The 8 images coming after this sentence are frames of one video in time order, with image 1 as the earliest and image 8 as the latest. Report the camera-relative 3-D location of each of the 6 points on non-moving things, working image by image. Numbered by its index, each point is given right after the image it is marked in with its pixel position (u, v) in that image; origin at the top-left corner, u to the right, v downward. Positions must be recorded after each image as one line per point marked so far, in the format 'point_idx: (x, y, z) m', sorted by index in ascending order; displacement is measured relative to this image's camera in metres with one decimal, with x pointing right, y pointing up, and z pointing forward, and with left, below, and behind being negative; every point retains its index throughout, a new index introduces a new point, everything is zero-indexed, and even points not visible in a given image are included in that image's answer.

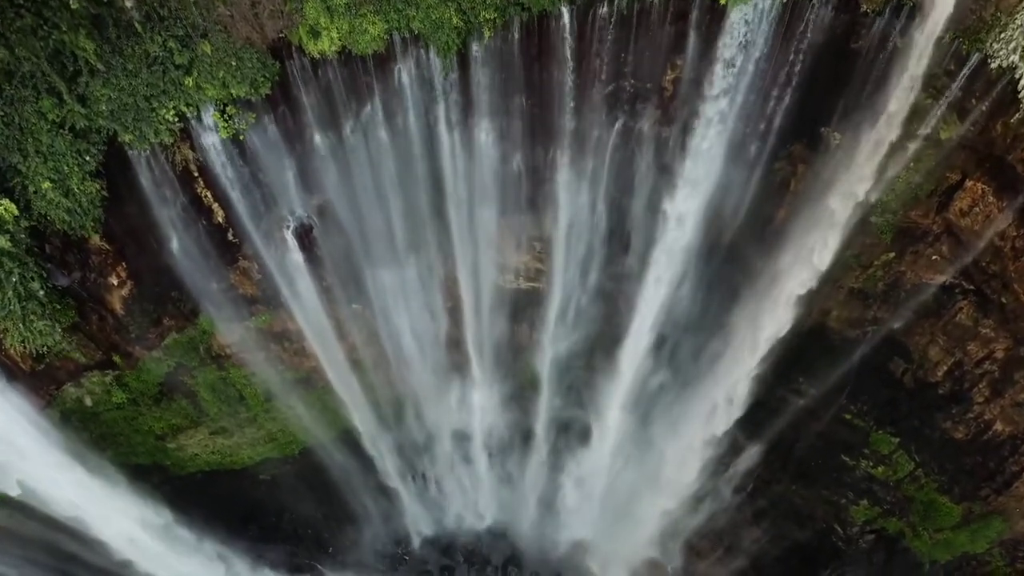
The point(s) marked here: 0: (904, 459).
0: (+6.4, -2.8, +11.5) m
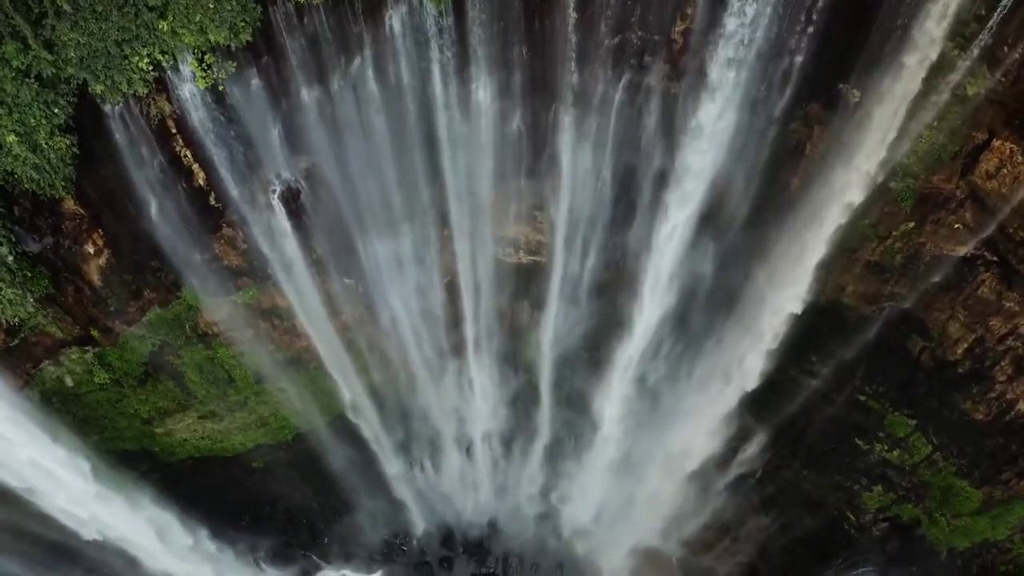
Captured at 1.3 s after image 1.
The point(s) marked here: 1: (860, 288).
0: (+6.4, -2.4, +11.0) m
1: (+5.0, 0.0, +10.2) m
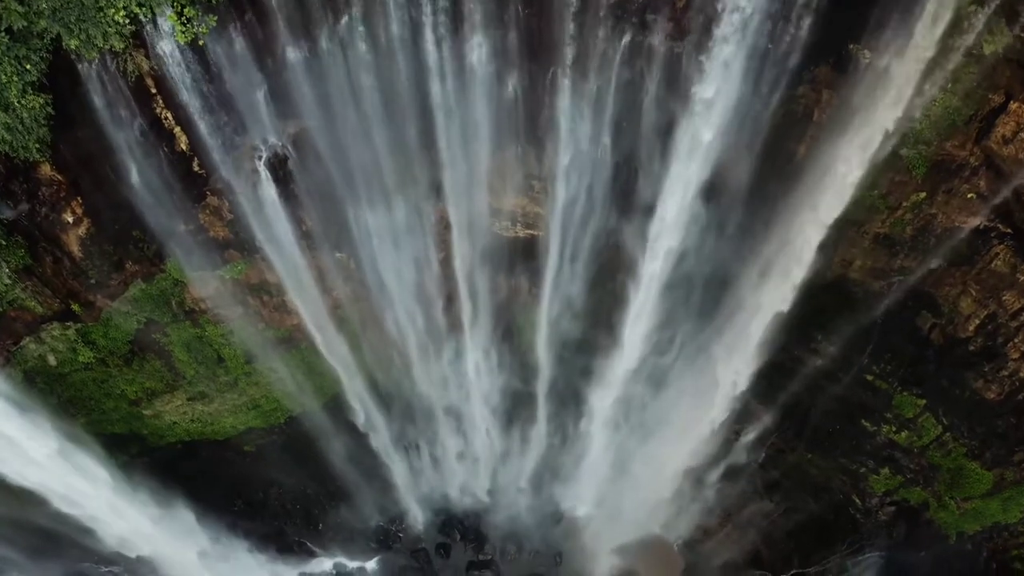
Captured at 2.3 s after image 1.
0: (+6.3, -2.0, +10.7) m
1: (+5.0, +0.3, +9.9) m
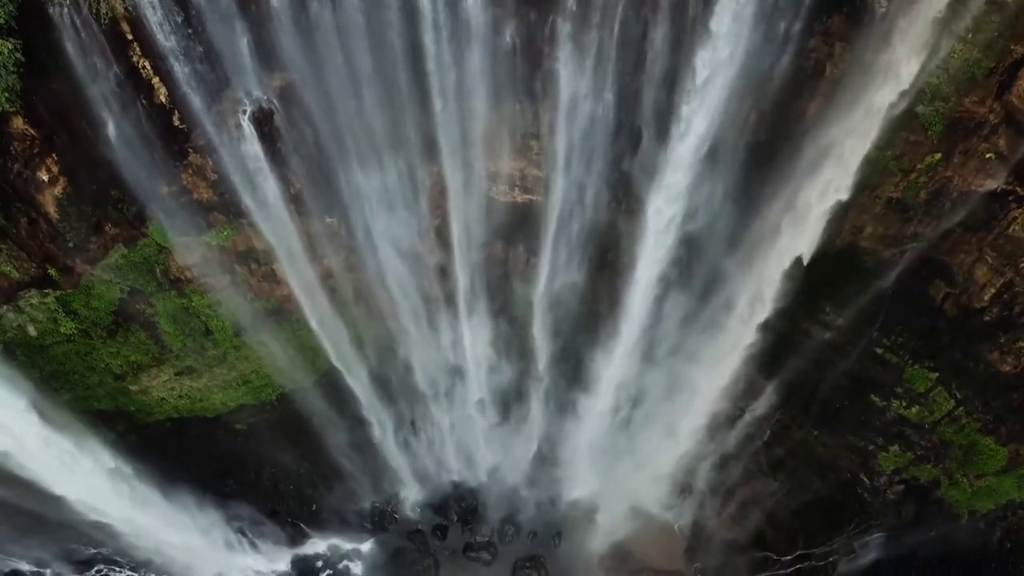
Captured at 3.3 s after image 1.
0: (+6.3, -1.6, +10.3) m
1: (+4.9, +0.8, +9.5) m
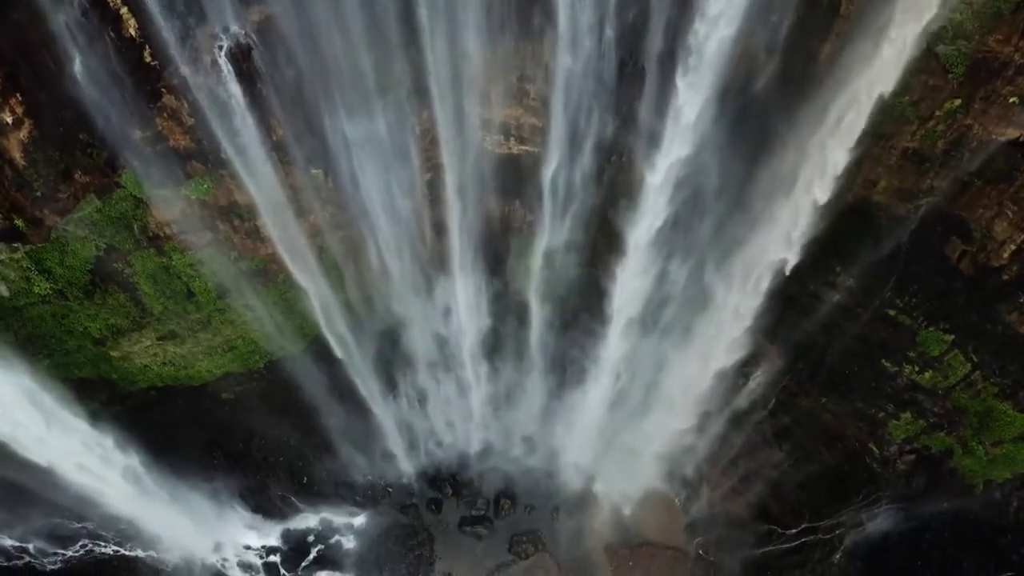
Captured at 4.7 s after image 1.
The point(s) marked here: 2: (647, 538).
0: (+6.3, -1.0, +9.9) m
1: (+4.9, +1.3, +9.0) m
2: (+2.4, -4.5, +12.6) m
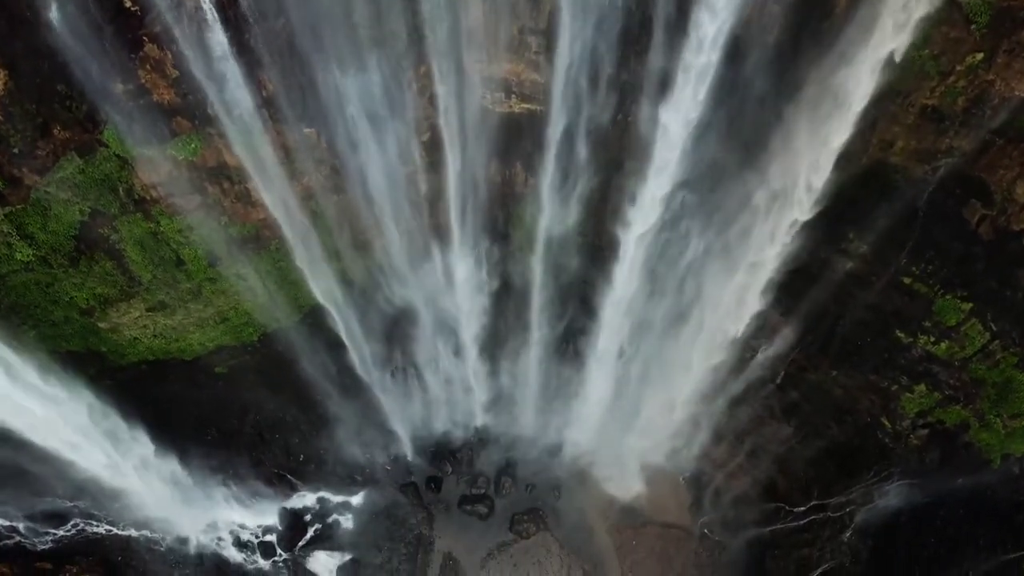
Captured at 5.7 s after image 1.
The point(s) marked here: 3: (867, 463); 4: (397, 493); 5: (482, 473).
0: (+6.3, -0.6, +9.5) m
1: (+4.9, +1.8, +8.6) m
2: (+2.4, -4.0, +12.3) m
3: (+5.5, -2.6, +10.8) m
4: (-2.0, -3.5, +12.2) m
5: (-0.5, -3.2, +12.1) m
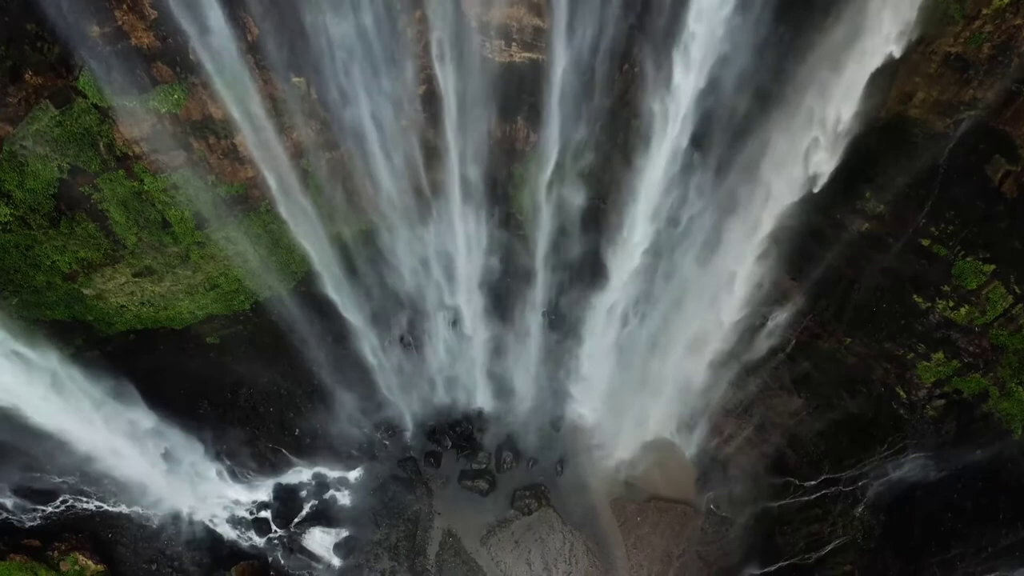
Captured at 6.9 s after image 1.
0: (+6.3, -0.1, +9.1) m
1: (+4.9, +2.3, +8.2) m
2: (+2.4, -3.4, +11.9) m
3: (+5.5, -2.1, +10.4) m
4: (-1.9, -3.0, +11.8) m
5: (-0.5, -2.6, +11.8) m
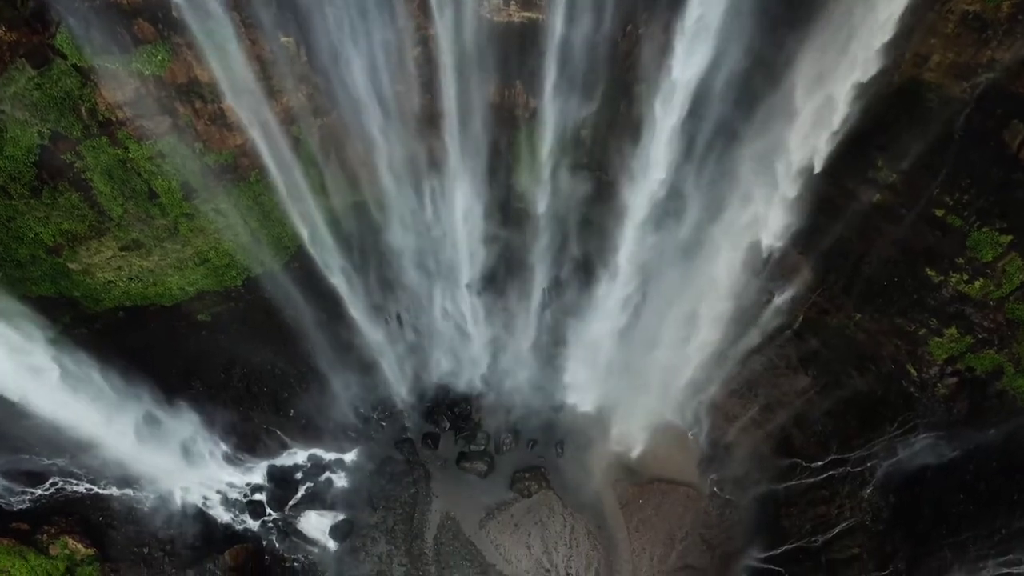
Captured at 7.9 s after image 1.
0: (+6.3, +0.3, +8.8) m
1: (+4.9, +2.6, +7.8) m
2: (+2.4, -3.1, +11.7) m
3: (+5.5, -1.8, +10.1) m
4: (-1.9, -2.6, +11.6) m
5: (-0.5, -2.3, +11.5) m
